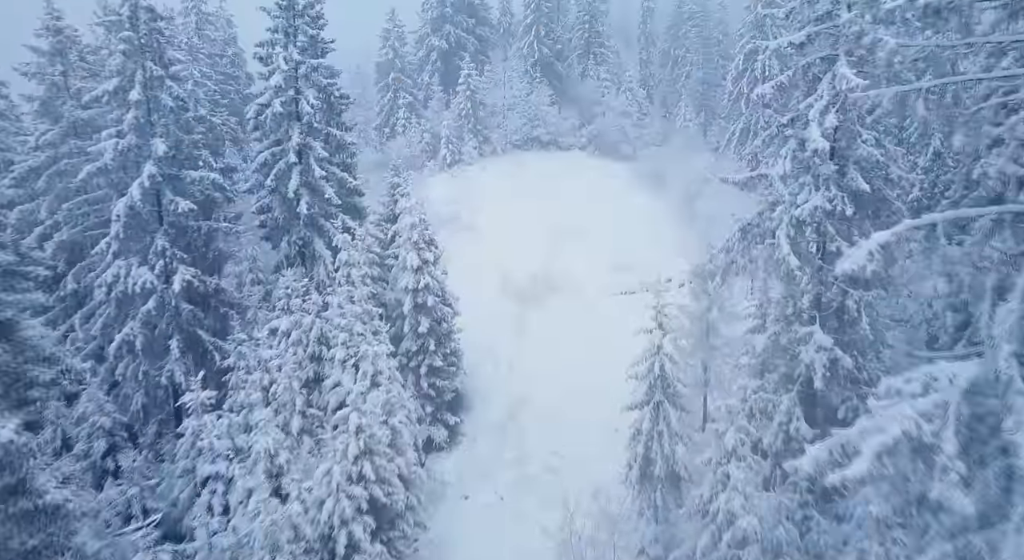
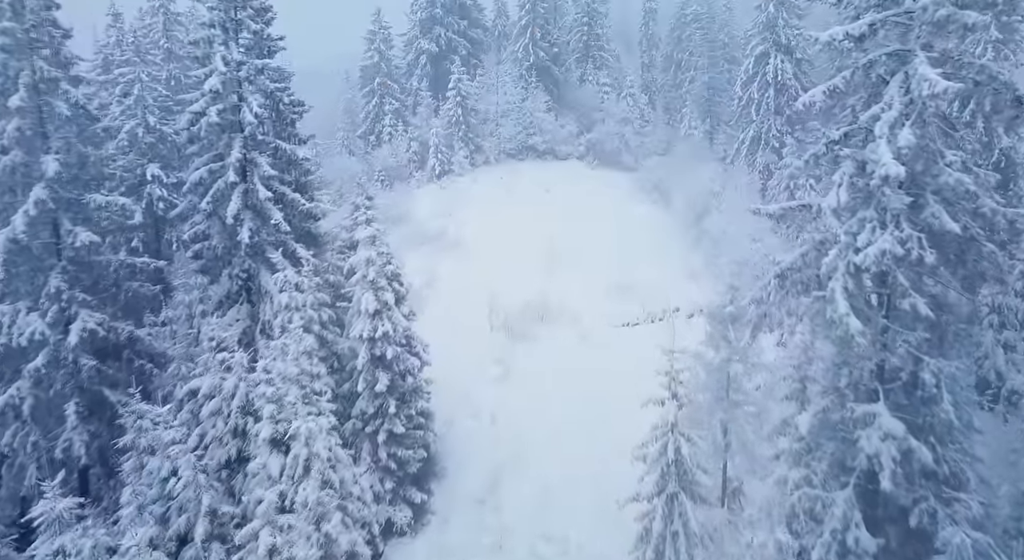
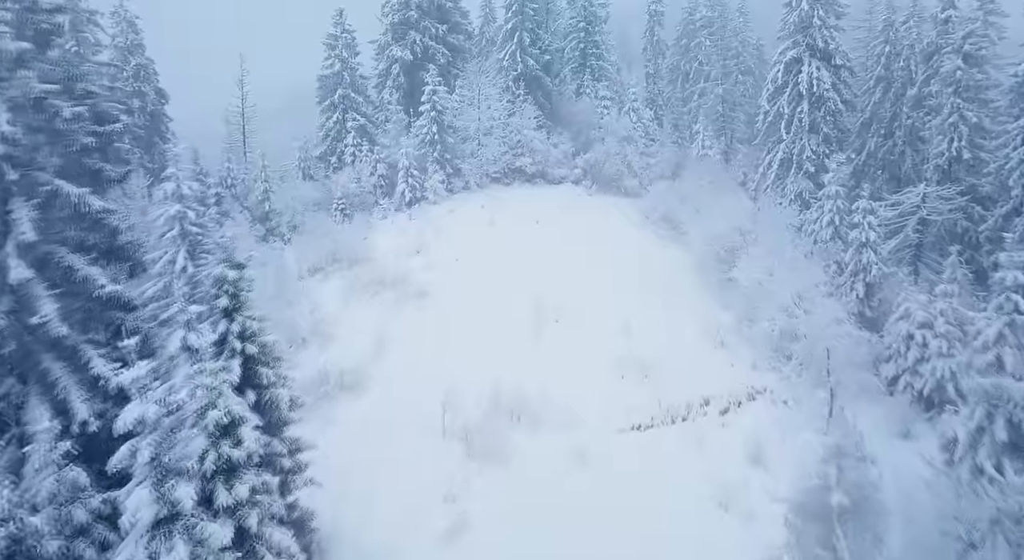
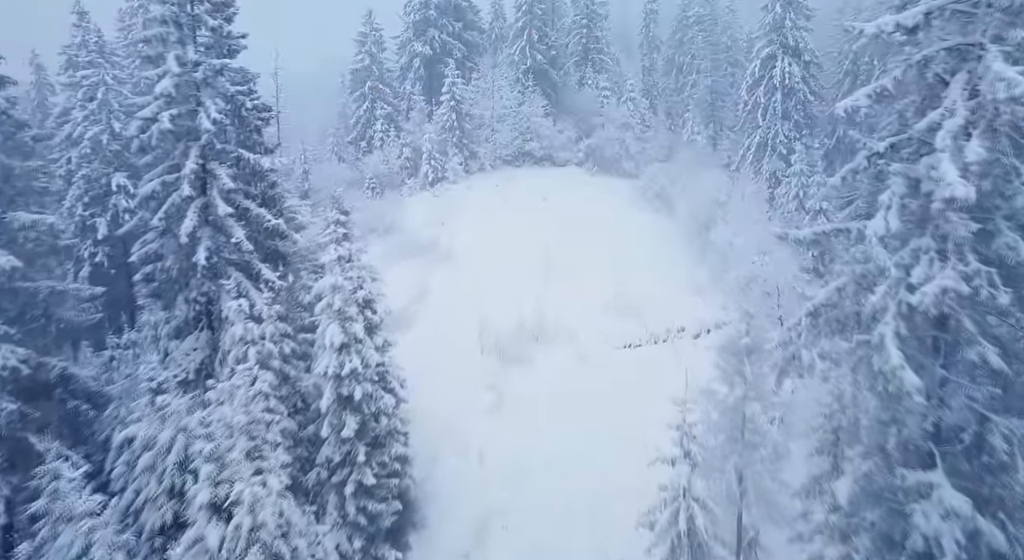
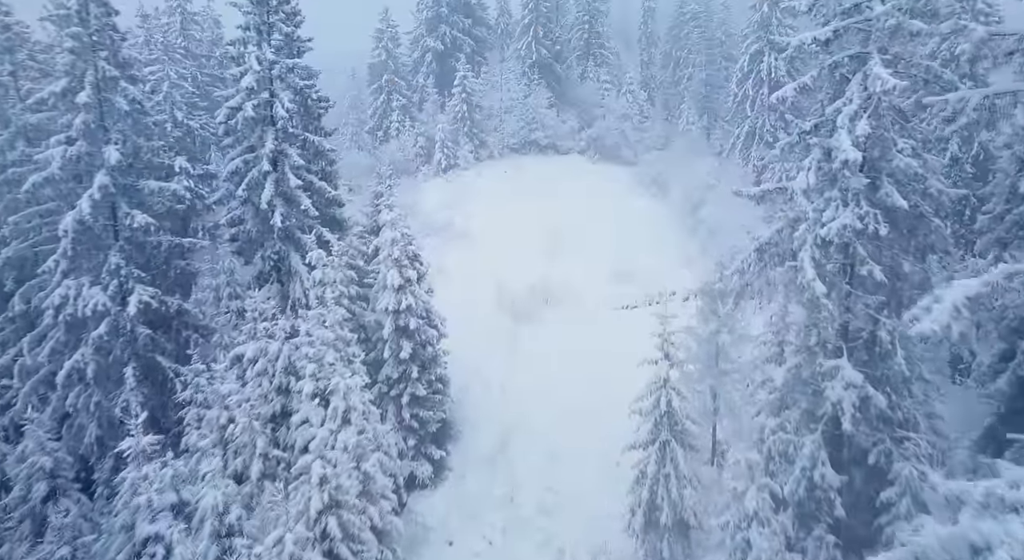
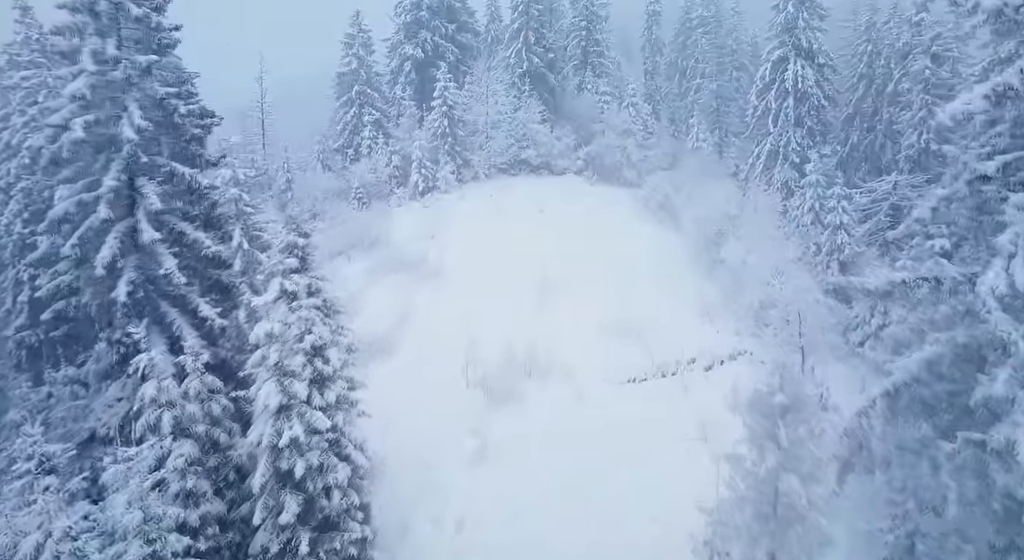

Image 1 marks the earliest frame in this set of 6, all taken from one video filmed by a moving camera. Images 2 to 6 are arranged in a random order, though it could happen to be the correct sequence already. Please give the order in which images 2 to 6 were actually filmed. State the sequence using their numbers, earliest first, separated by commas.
5, 2, 4, 6, 3
